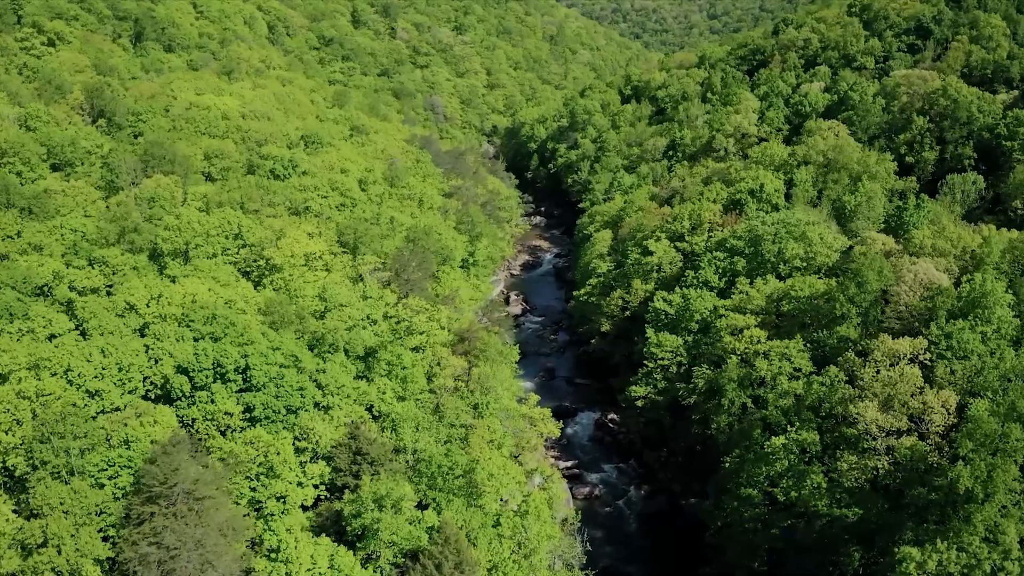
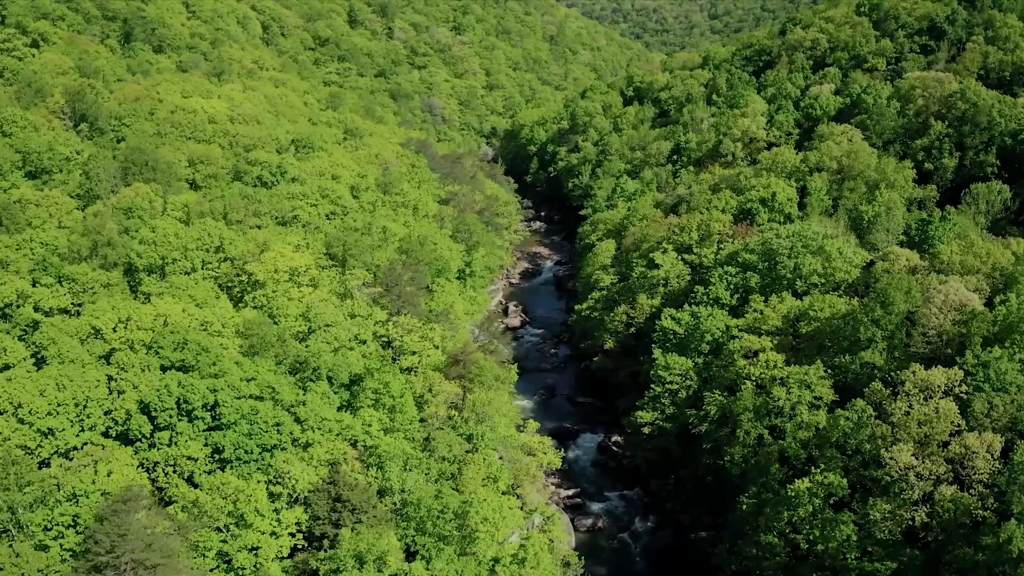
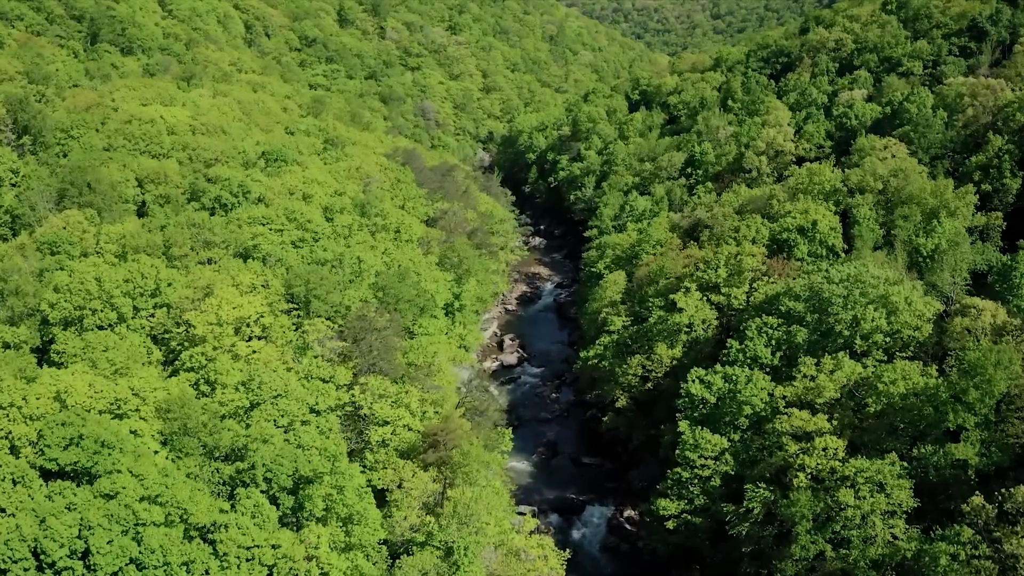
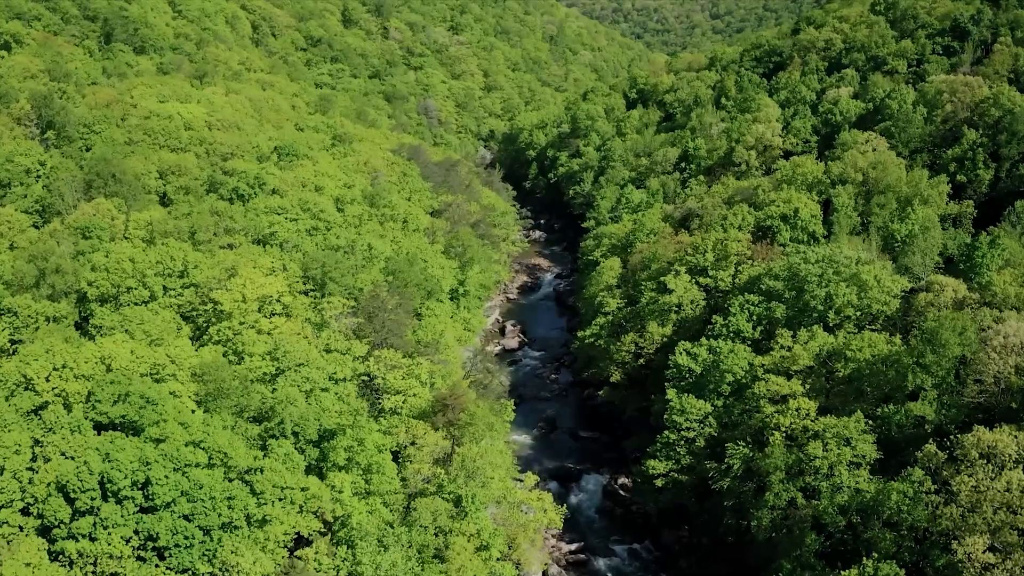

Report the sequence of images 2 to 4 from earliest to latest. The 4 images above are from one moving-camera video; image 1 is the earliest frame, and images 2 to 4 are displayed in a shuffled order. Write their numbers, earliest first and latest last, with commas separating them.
2, 4, 3
